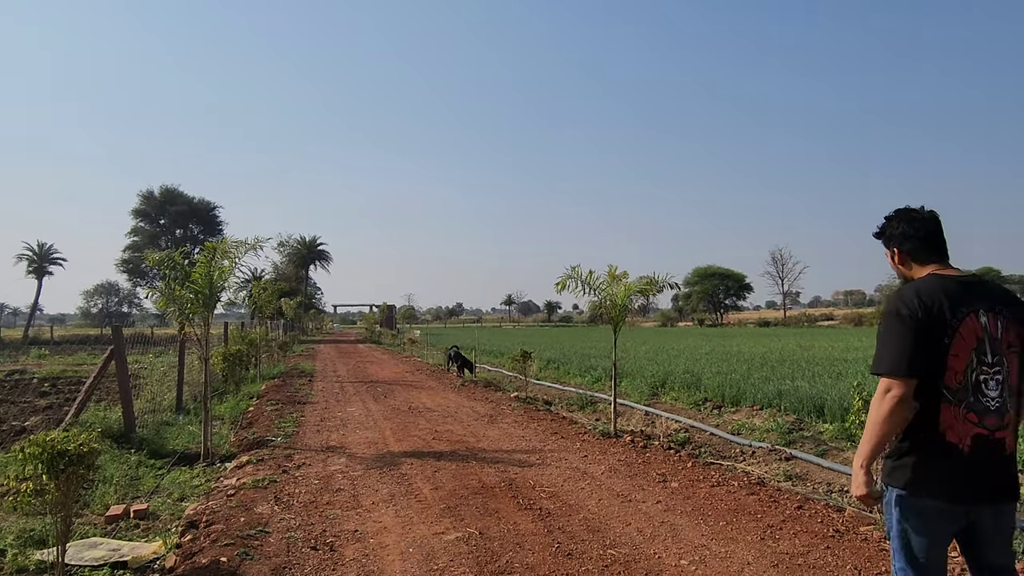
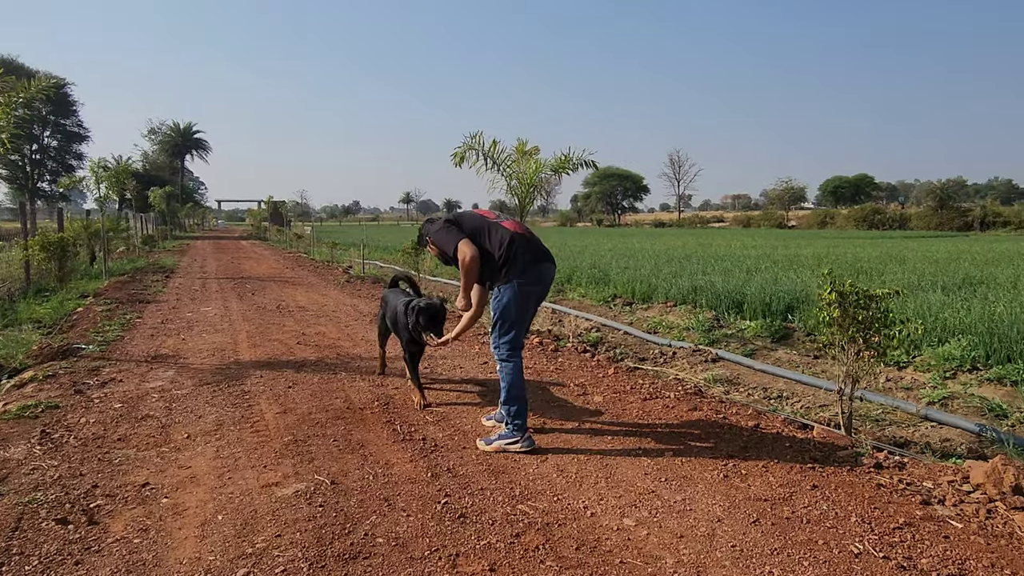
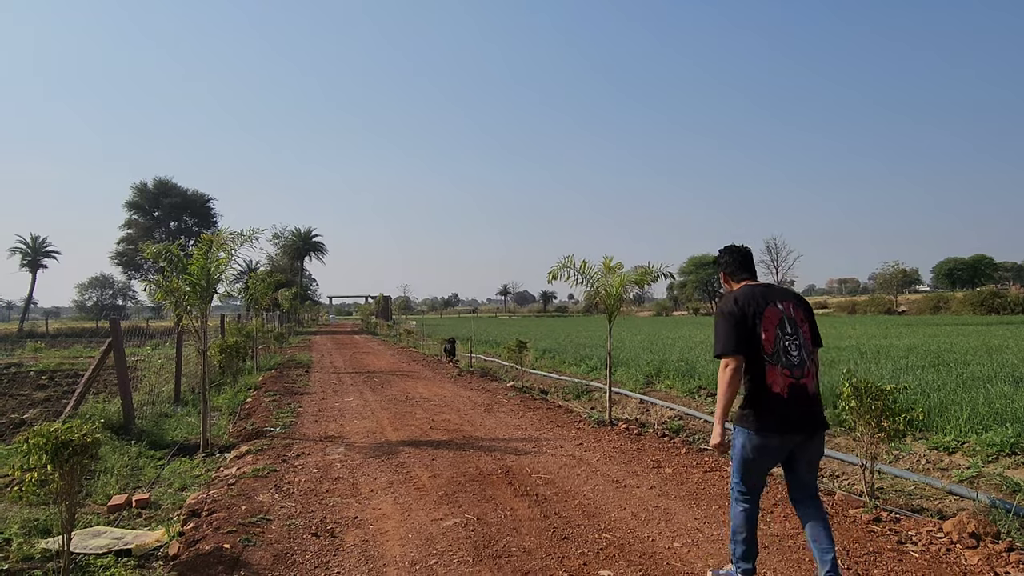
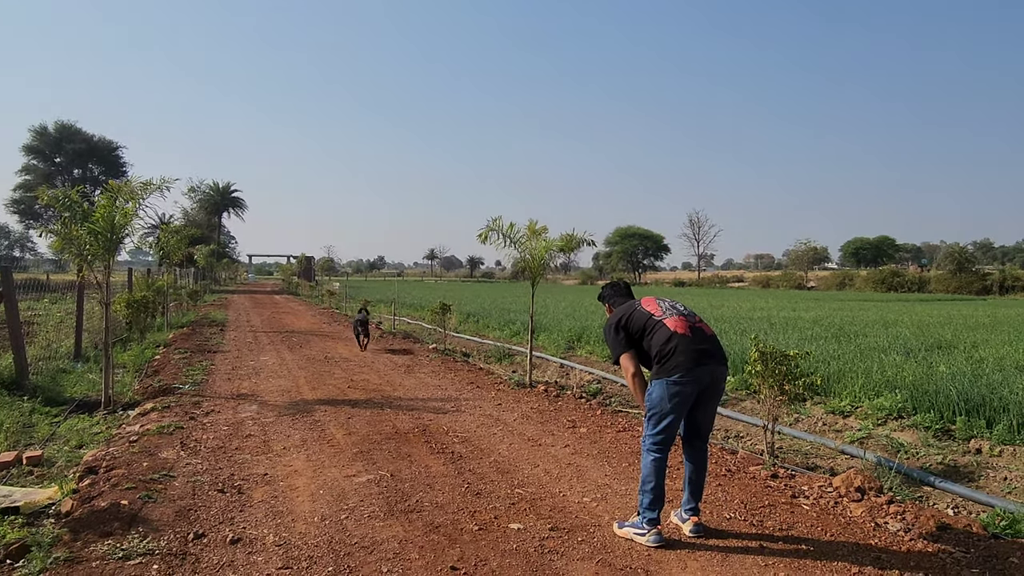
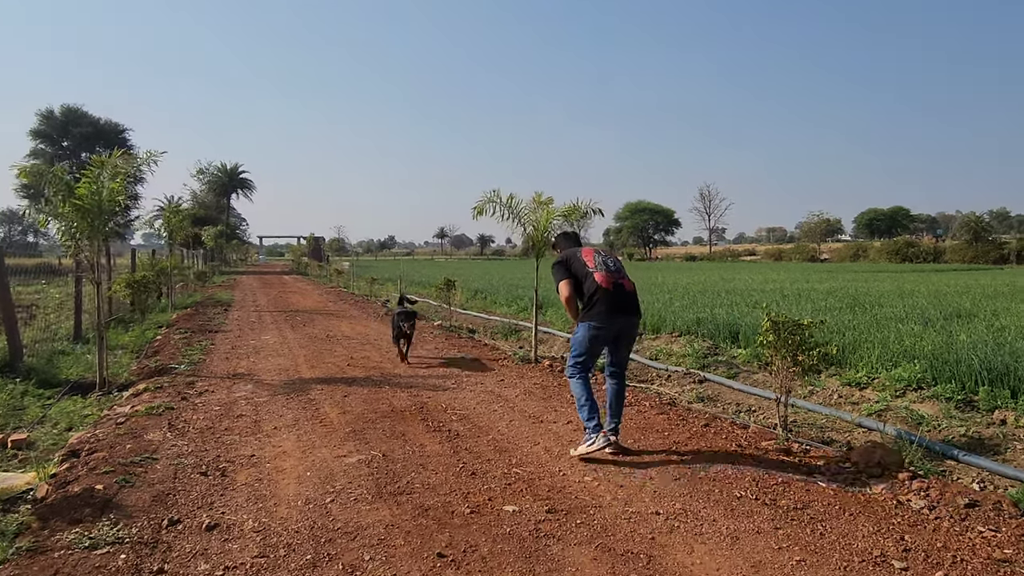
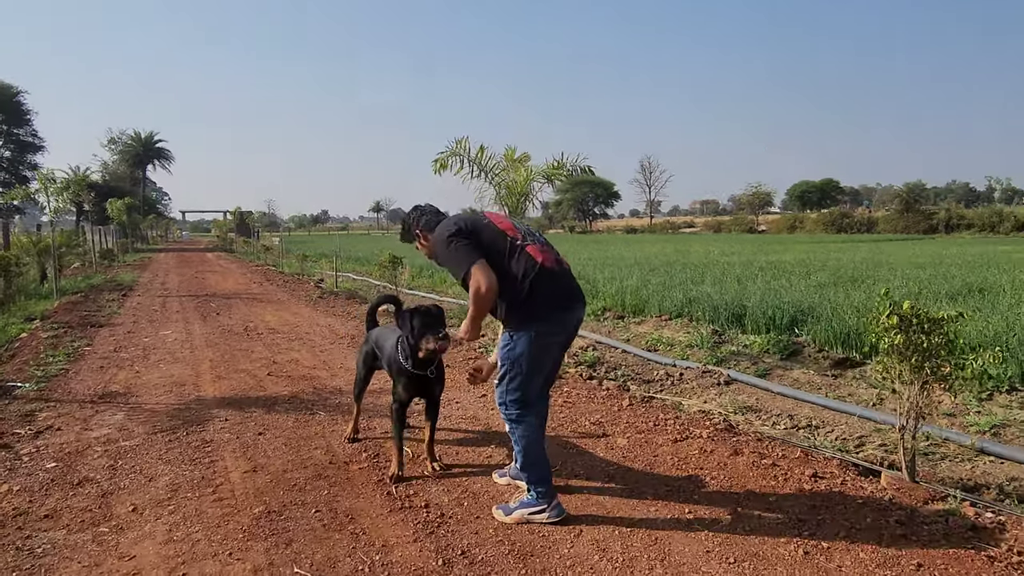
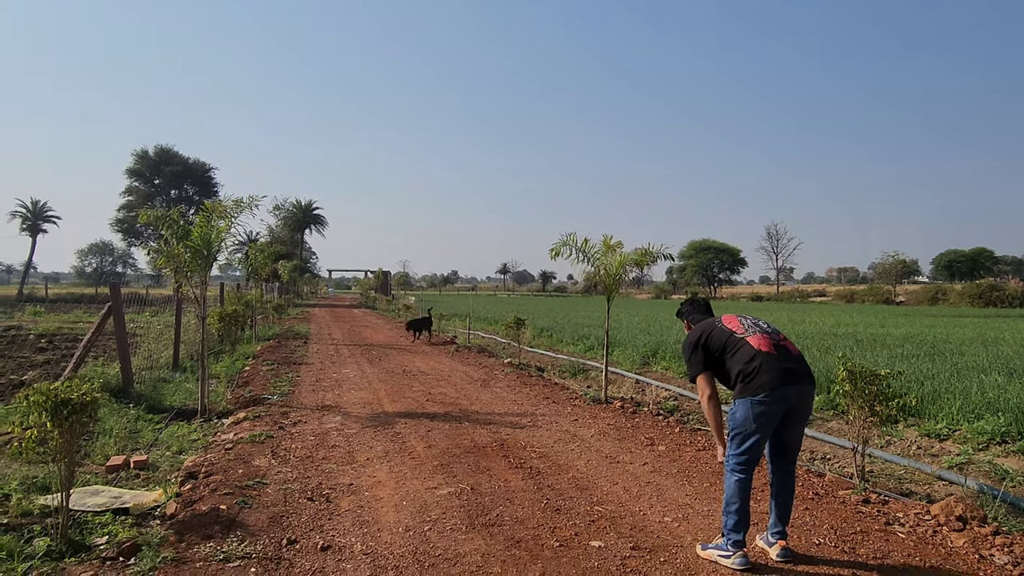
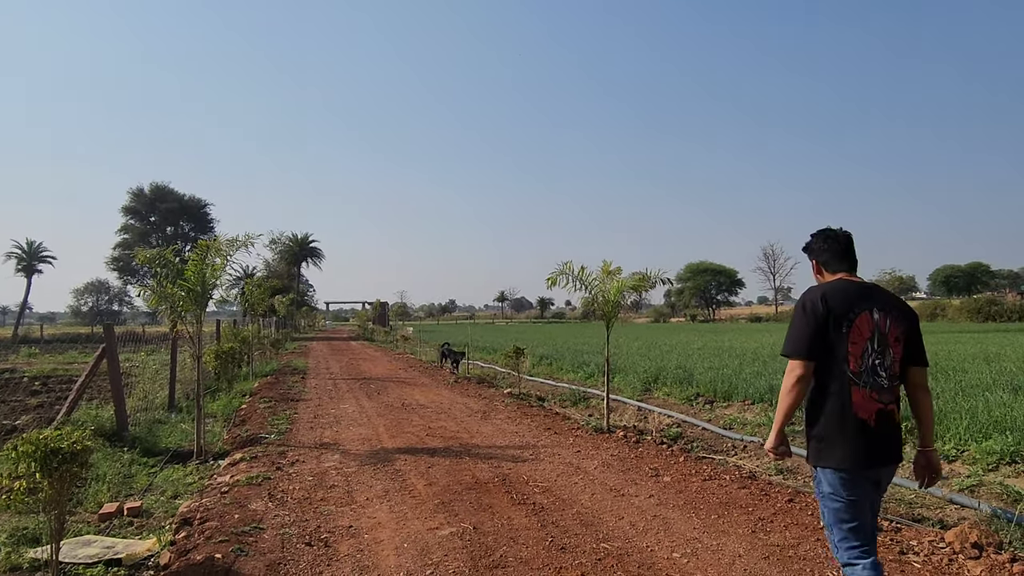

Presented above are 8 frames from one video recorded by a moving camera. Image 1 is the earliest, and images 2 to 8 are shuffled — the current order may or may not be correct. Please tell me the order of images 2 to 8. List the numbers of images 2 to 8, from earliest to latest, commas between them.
8, 3, 7, 4, 5, 2, 6
